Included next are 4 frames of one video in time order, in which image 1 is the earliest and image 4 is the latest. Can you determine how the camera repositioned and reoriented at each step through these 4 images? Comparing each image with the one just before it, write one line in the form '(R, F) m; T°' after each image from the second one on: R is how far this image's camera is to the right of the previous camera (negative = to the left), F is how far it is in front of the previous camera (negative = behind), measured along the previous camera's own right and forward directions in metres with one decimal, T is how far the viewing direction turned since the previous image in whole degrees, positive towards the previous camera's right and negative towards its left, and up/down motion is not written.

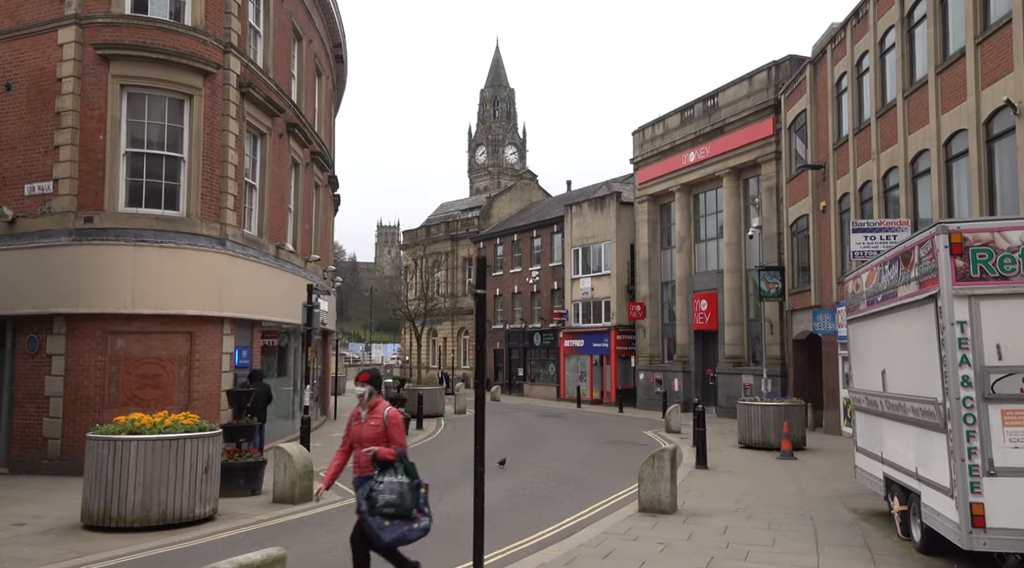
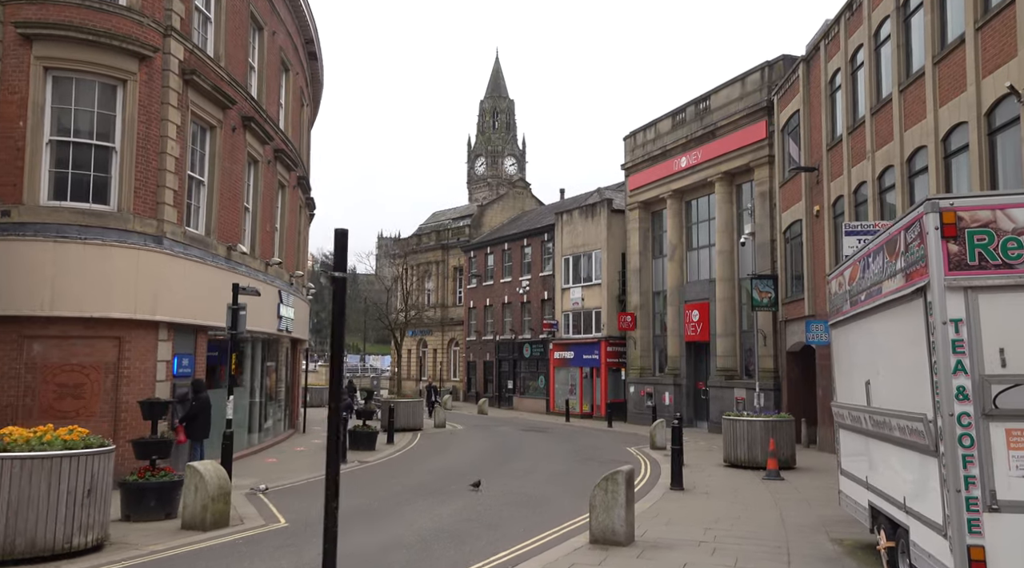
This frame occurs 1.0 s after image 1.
(+0.7, +1.2) m; 0°
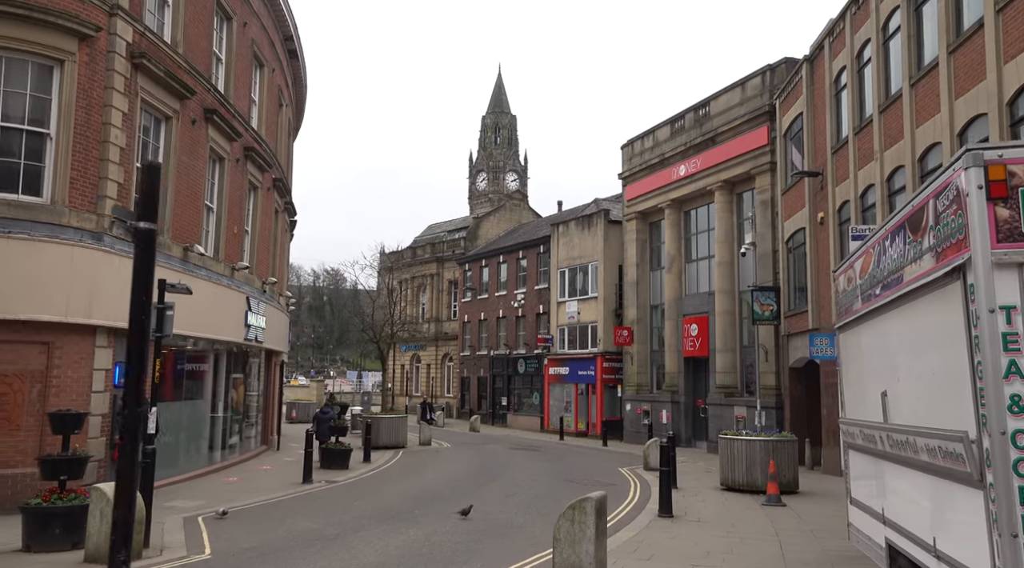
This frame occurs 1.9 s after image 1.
(+0.5, +1.2) m; 0°
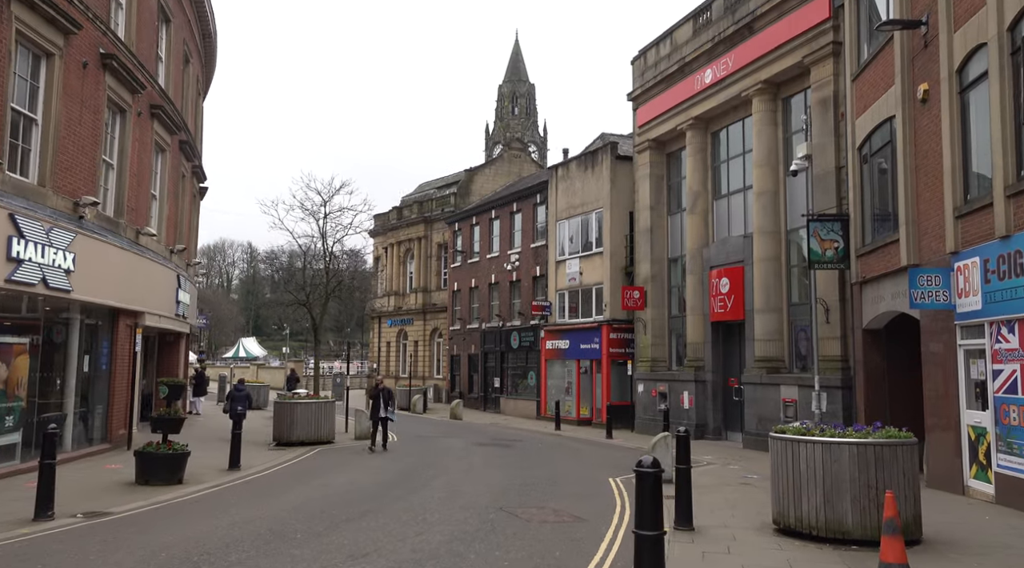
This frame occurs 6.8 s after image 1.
(+1.7, +7.0) m; -2°
